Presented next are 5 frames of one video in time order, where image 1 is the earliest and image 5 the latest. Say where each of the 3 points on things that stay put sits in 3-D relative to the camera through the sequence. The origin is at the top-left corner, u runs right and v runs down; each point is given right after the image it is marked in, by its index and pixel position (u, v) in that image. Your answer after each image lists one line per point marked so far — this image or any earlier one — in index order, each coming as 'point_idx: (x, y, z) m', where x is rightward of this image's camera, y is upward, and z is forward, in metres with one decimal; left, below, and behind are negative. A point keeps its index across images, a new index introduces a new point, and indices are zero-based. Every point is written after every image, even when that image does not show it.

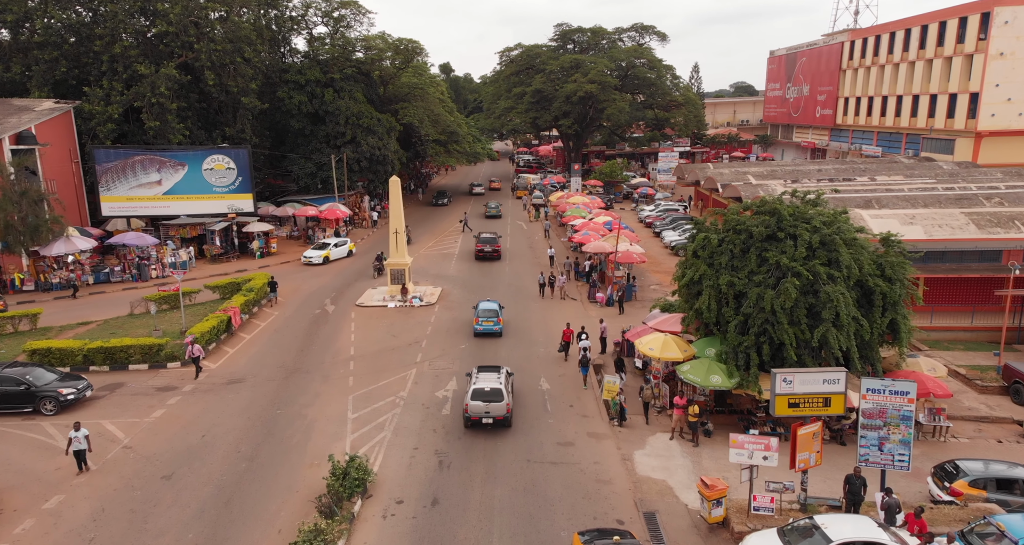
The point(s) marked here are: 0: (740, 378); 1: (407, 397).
0: (+5.8, -2.7, +16.8) m
1: (-3.2, -3.8, +19.8) m
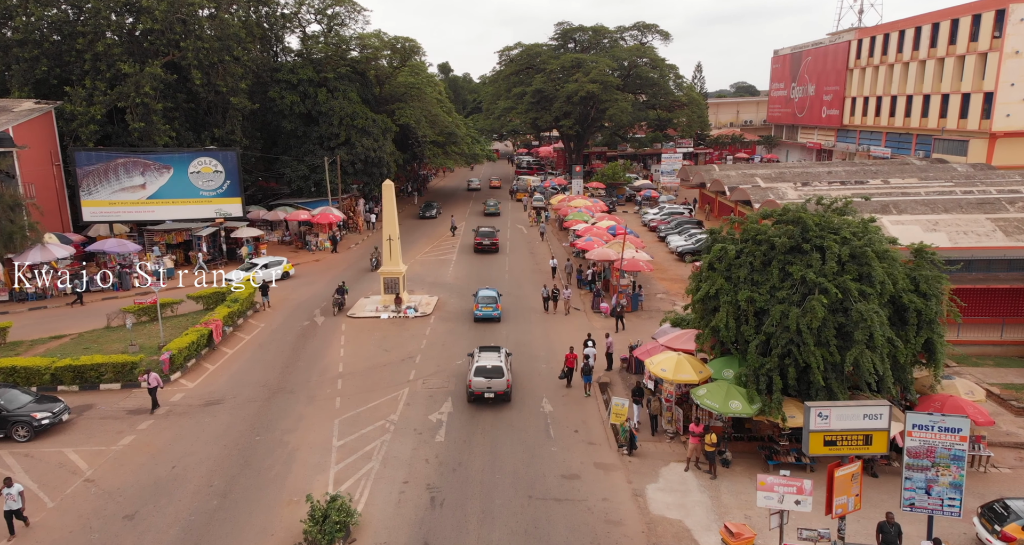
0: (+5.8, -3.0, +15.3) m
1: (-3.2, -4.1, +18.2) m
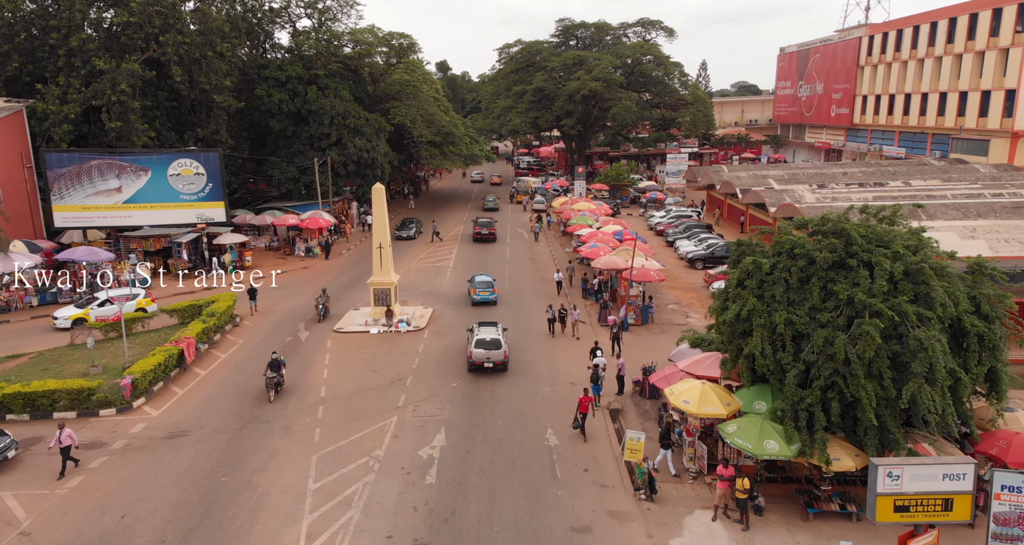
0: (+5.8, -3.4, +13.2) m
1: (-3.2, -4.6, +16.1) m
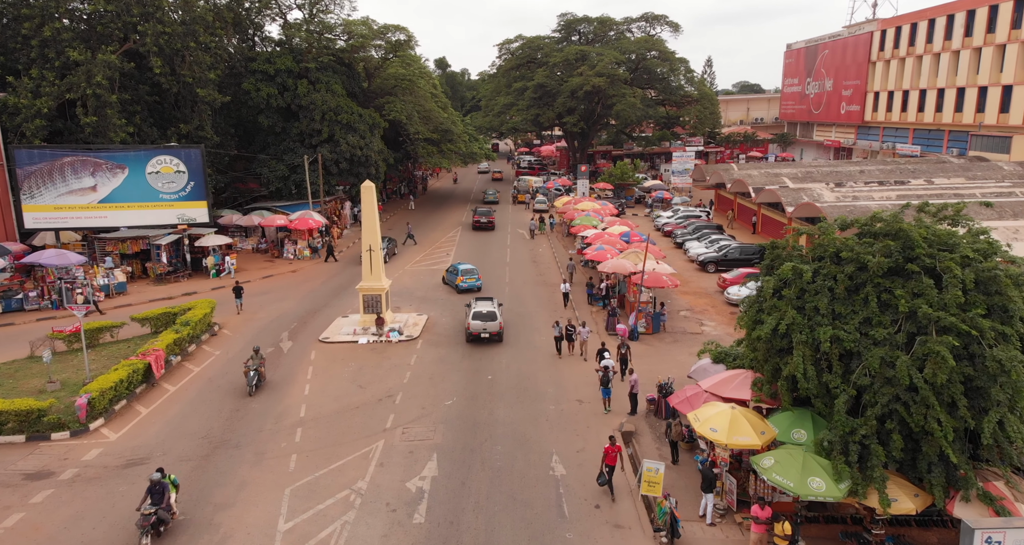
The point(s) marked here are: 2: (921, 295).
0: (+5.8, -3.6, +11.2) m
1: (-3.1, -4.7, +14.2) m
2: (+7.0, -0.4, +11.4) m
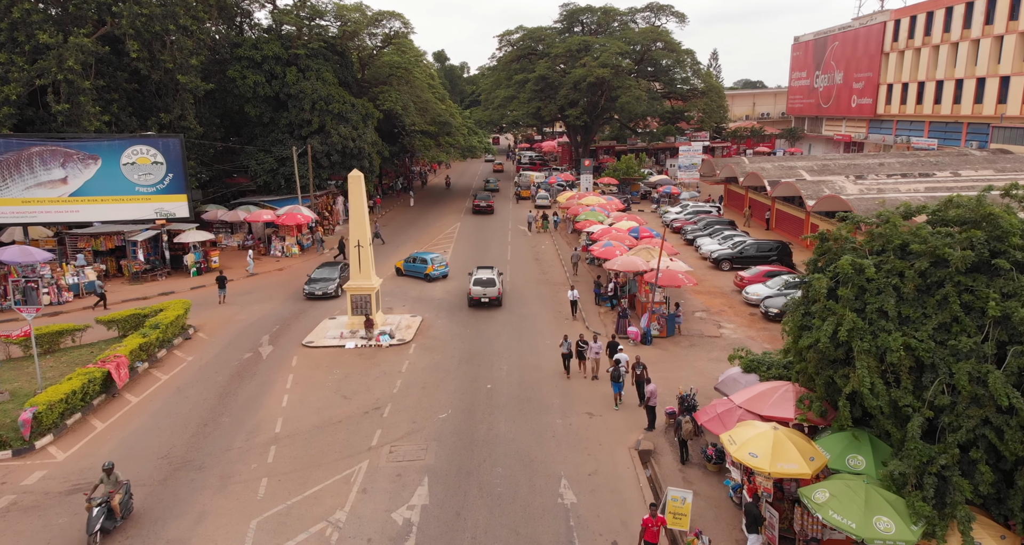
0: (+5.8, -3.5, +9.2) m
1: (-3.1, -4.7, +12.1) m
2: (+7.1, -0.3, +9.3) m
